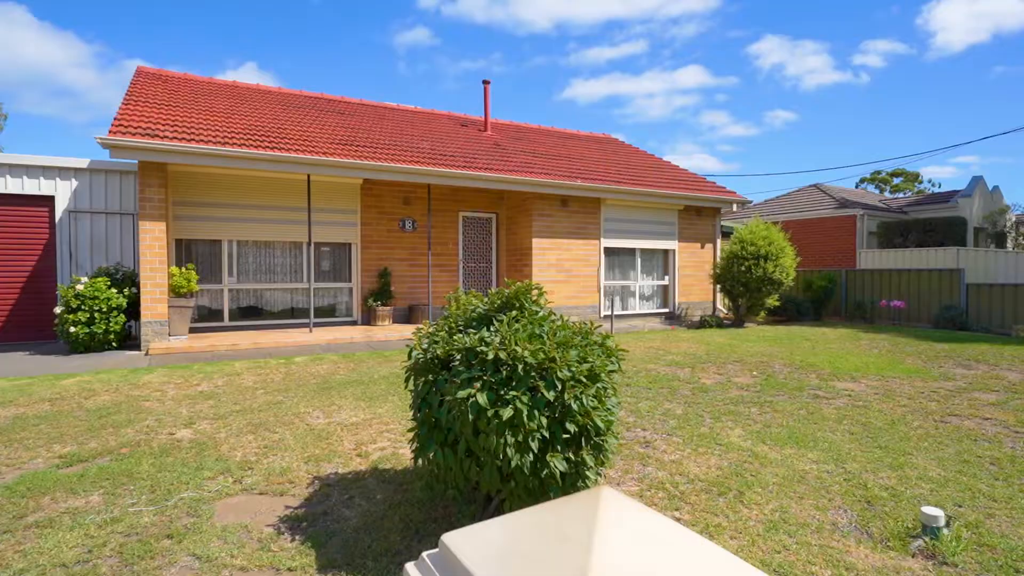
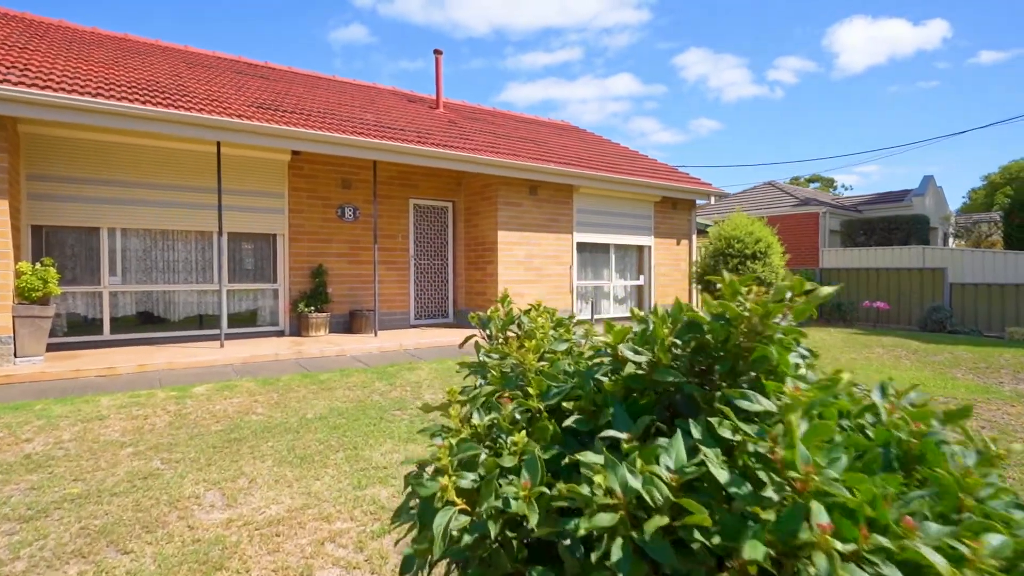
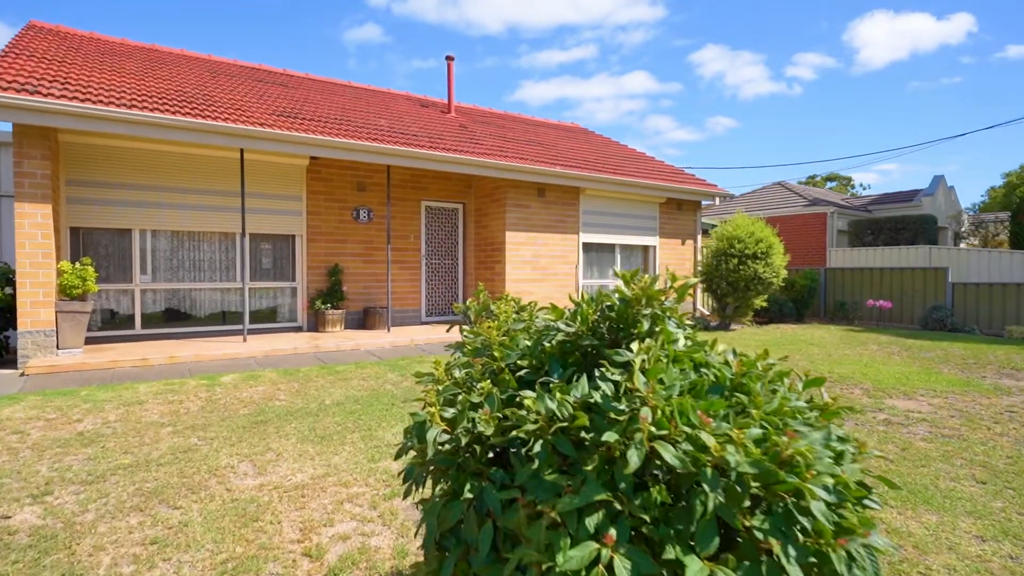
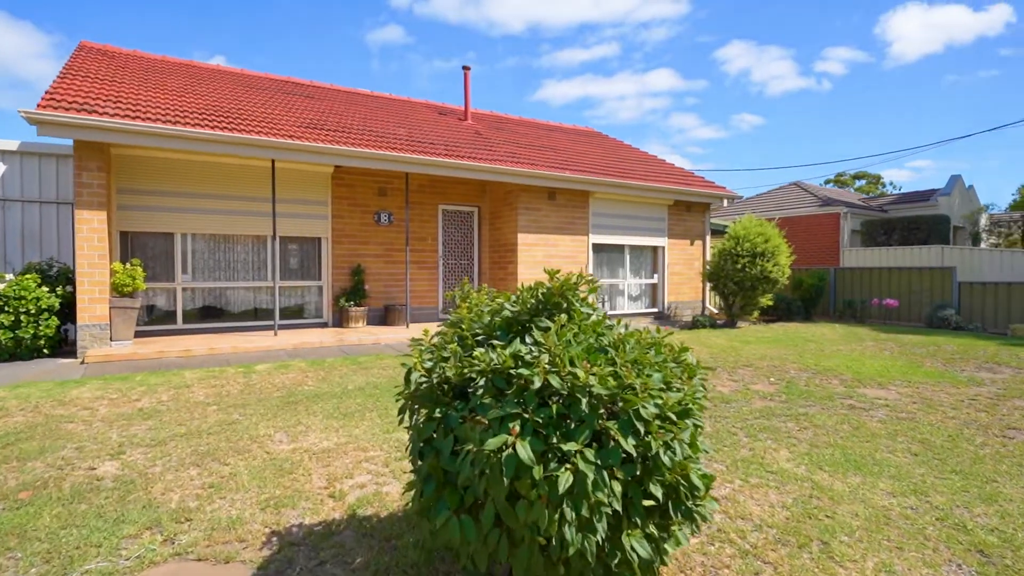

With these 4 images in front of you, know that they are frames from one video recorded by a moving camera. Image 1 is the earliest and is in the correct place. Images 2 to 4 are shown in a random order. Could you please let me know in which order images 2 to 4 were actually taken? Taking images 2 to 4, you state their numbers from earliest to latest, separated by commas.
4, 3, 2
